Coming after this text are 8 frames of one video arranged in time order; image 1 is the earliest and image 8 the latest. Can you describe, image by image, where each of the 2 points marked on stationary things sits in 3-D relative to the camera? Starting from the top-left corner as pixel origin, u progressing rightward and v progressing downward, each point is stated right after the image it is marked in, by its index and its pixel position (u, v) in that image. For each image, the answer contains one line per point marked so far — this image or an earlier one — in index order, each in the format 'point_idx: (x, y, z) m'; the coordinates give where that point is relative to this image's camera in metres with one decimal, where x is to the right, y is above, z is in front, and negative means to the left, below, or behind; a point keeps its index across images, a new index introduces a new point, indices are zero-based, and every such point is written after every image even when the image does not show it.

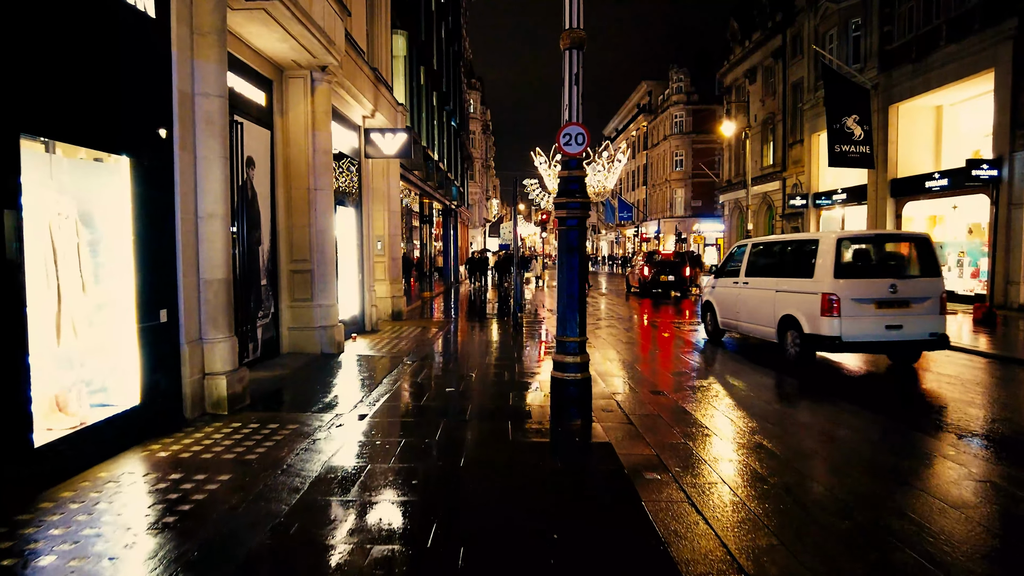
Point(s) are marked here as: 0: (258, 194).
0: (-3.9, +1.4, +10.0) m
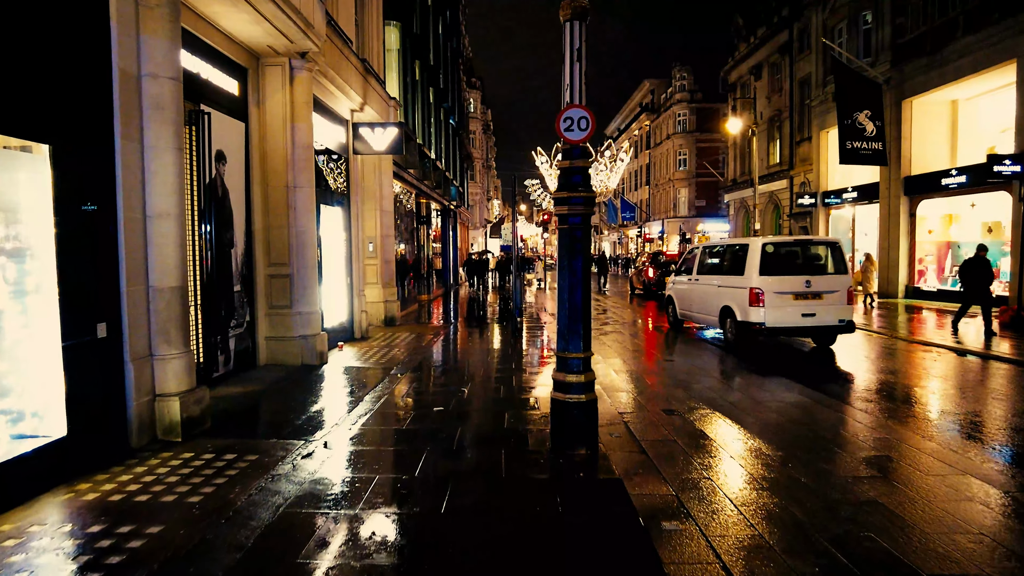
0: (-3.9, +1.4, +9.1) m
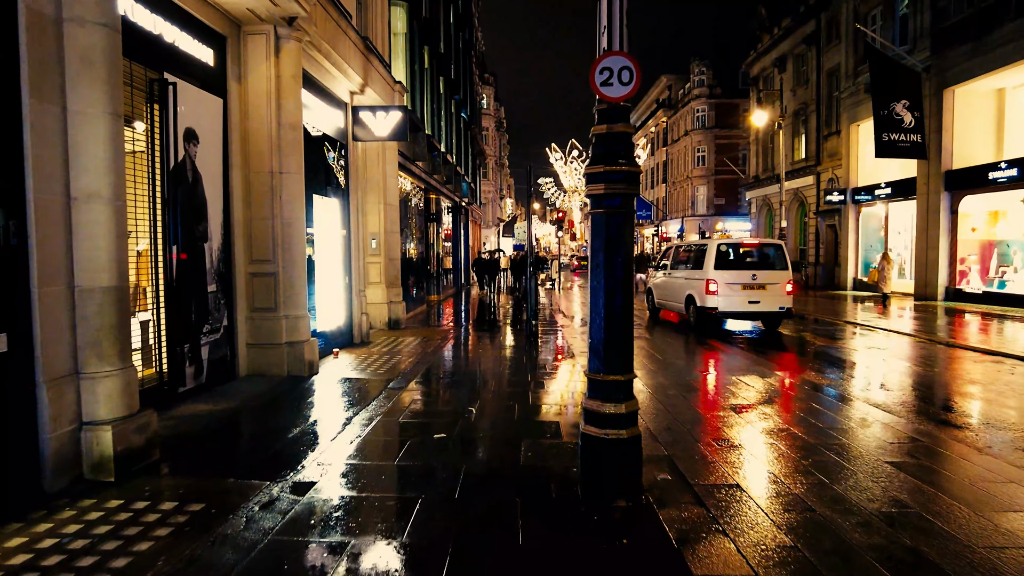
0: (-3.7, +1.4, +7.9) m
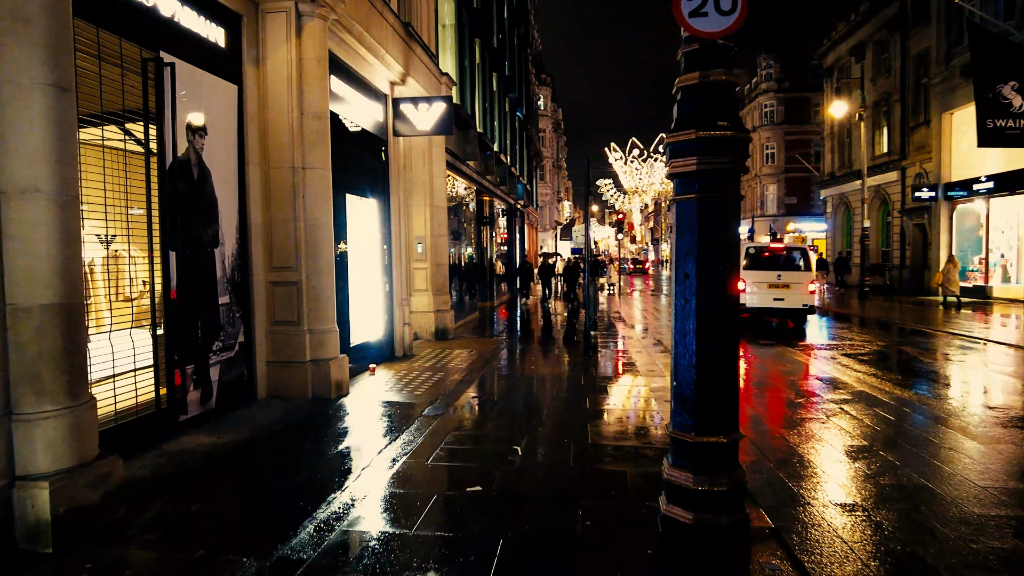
0: (-3.2, +1.2, +7.0) m
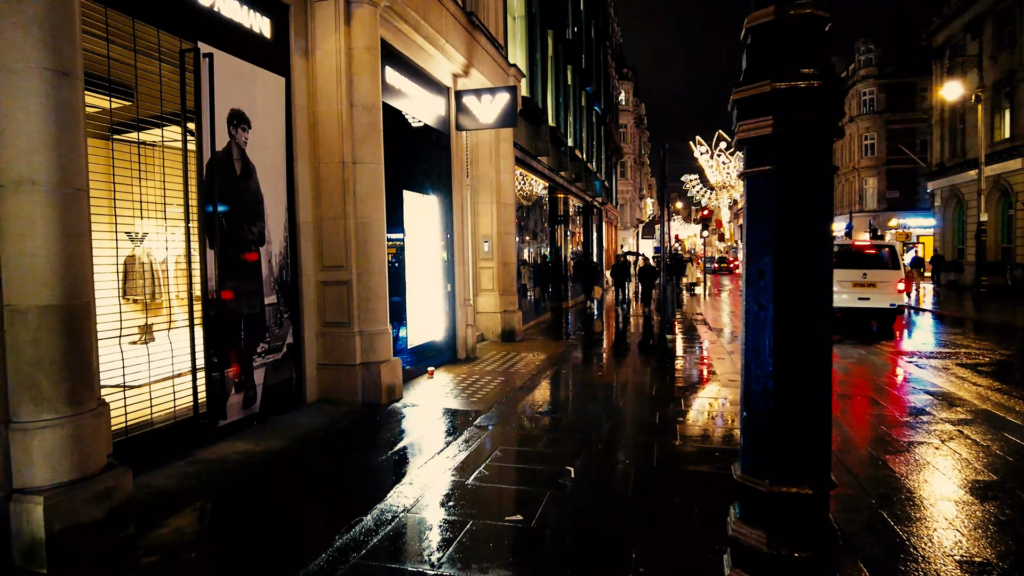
0: (-2.6, +1.2, +6.7) m
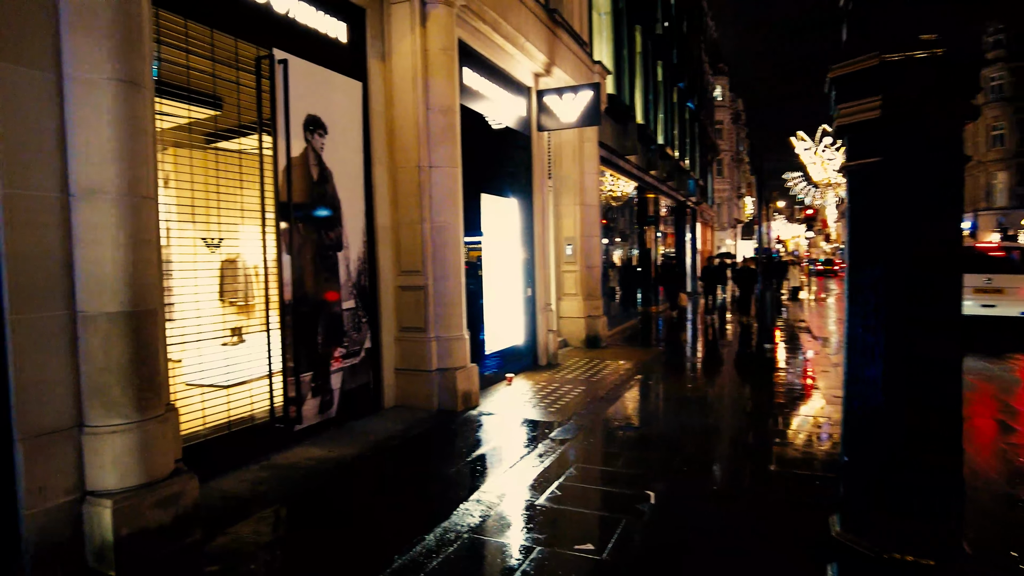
0: (-1.8, +1.2, +6.7) m
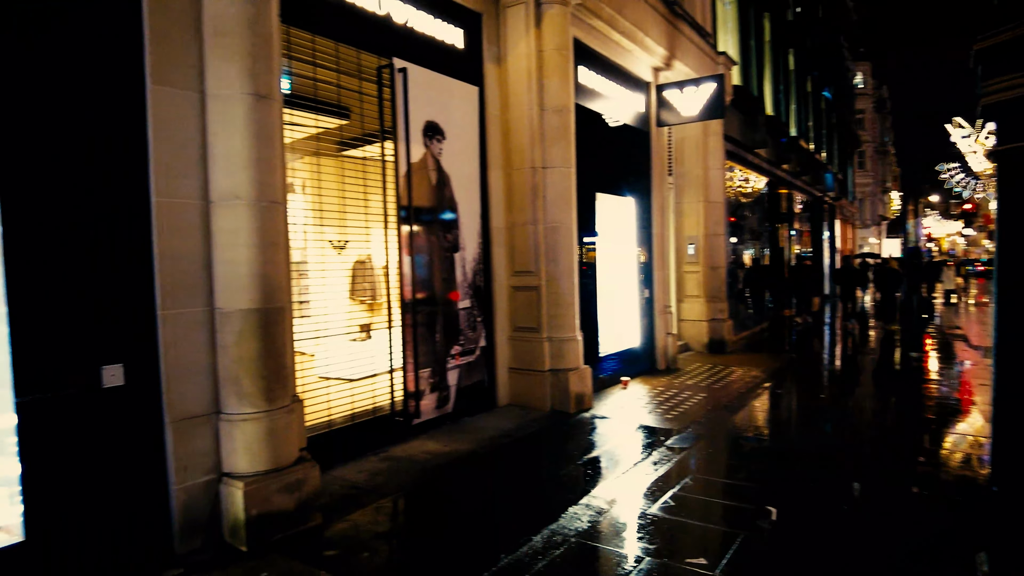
0: (-0.6, +1.2, +6.9) m
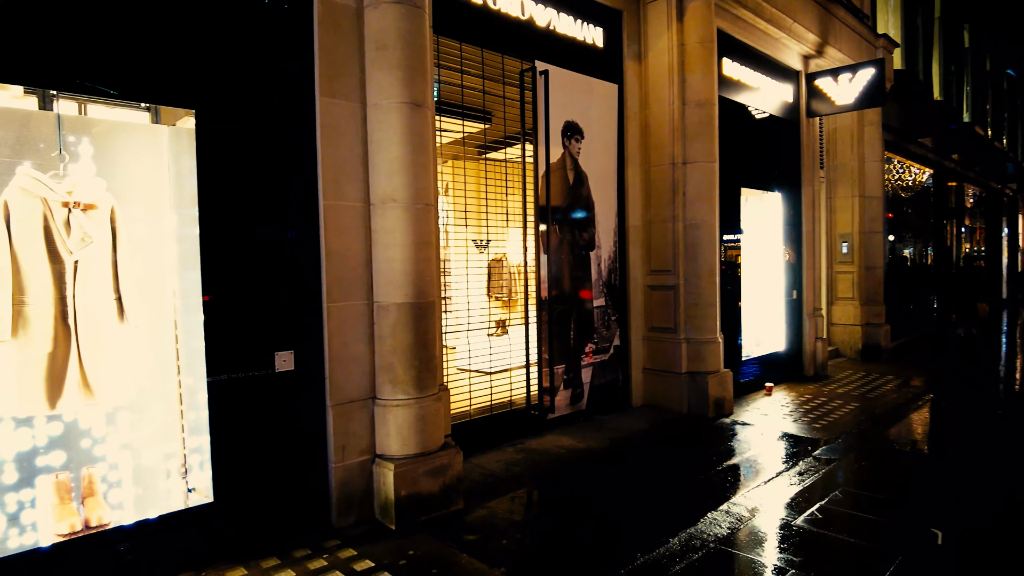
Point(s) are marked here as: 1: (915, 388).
0: (+0.8, +1.2, +6.9) m
1: (+5.7, -1.4, +9.3) m
